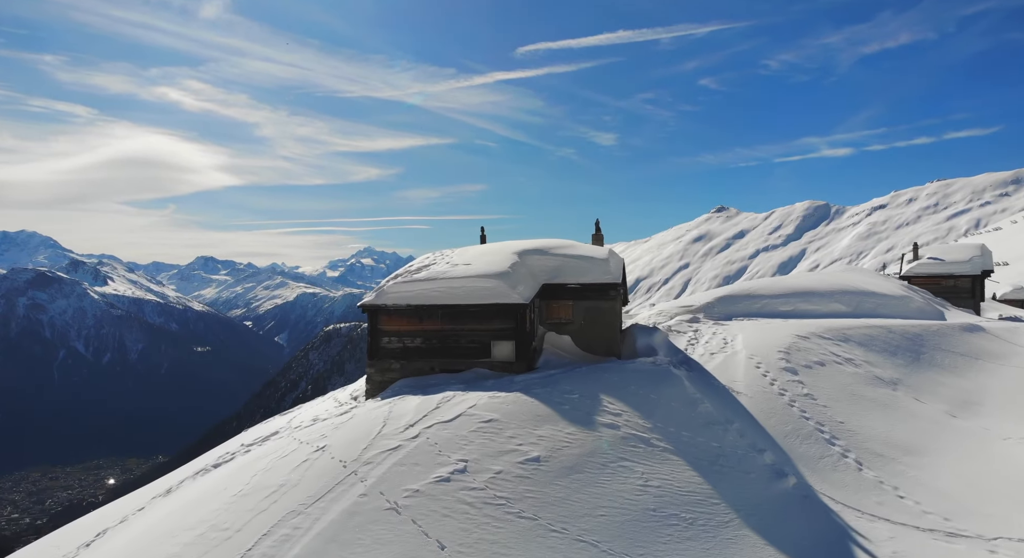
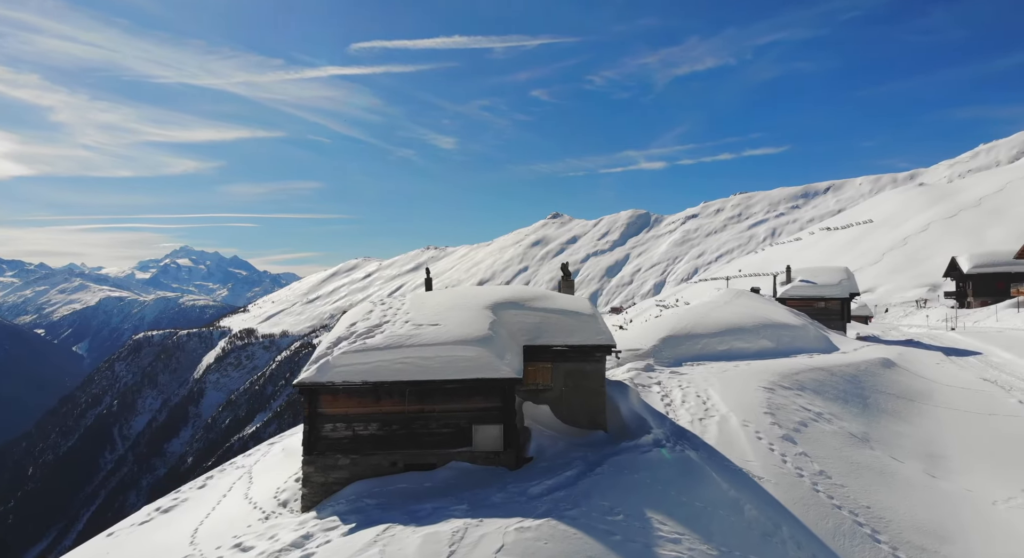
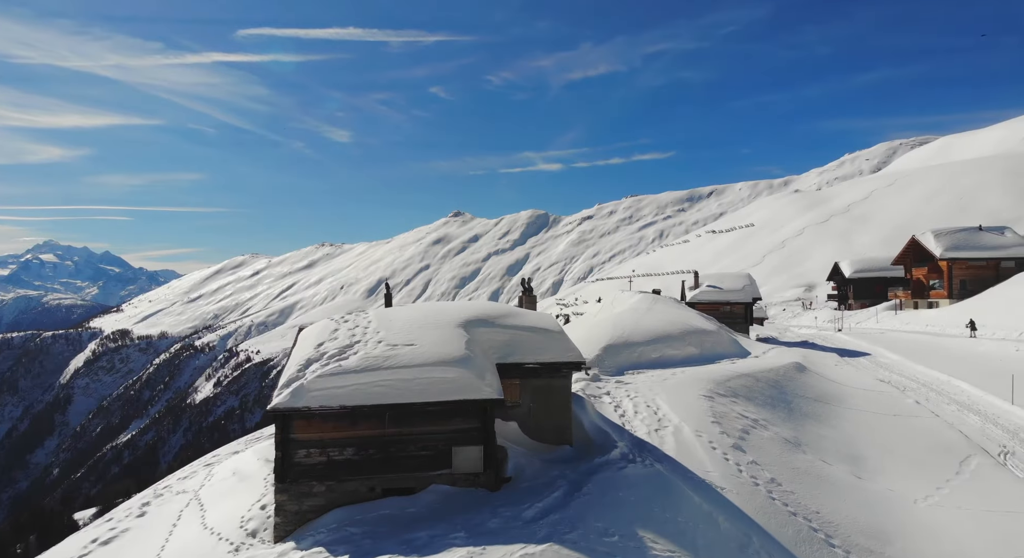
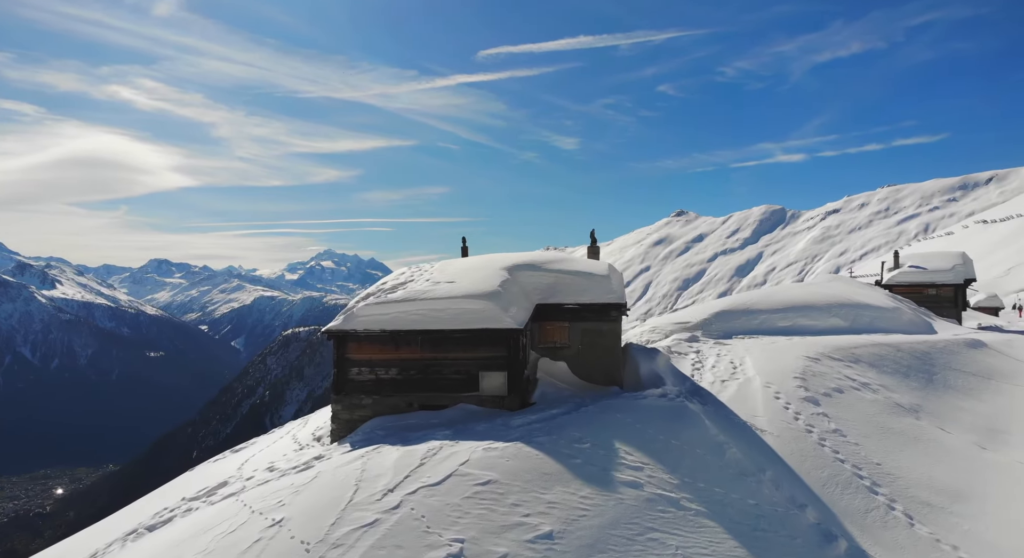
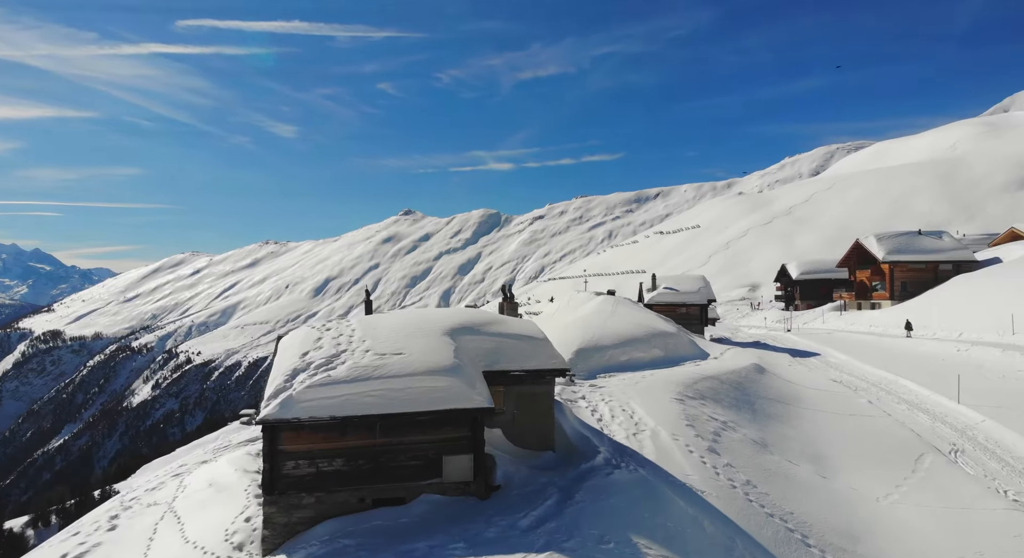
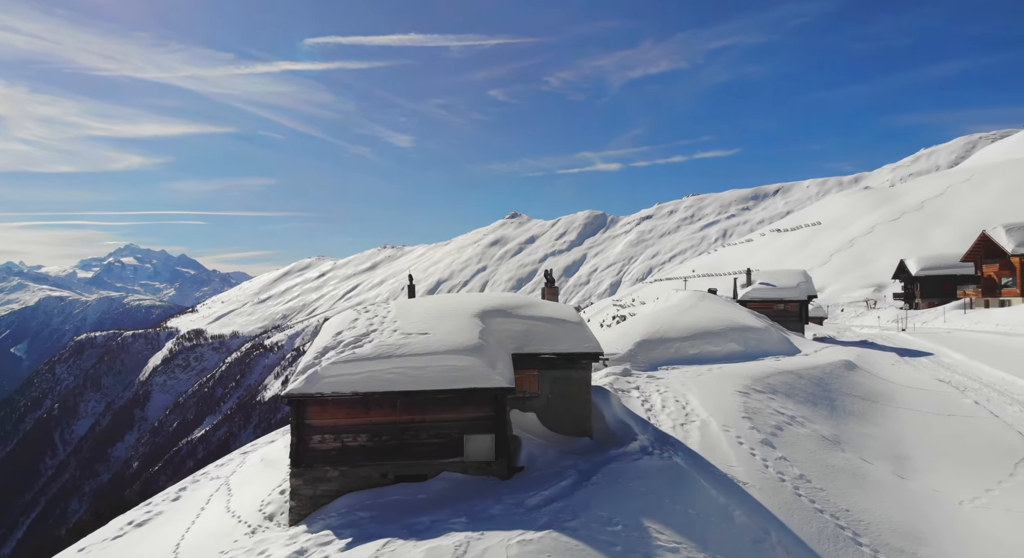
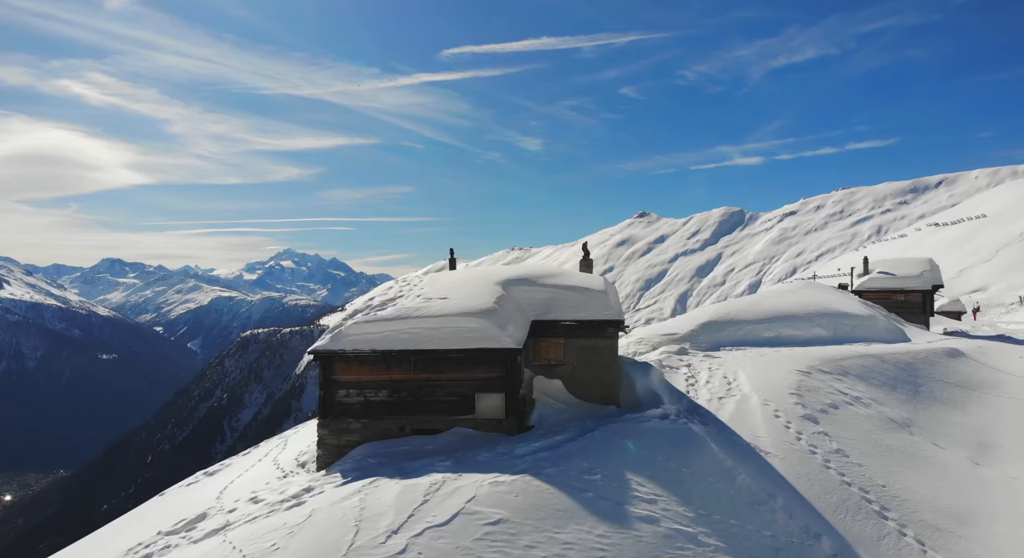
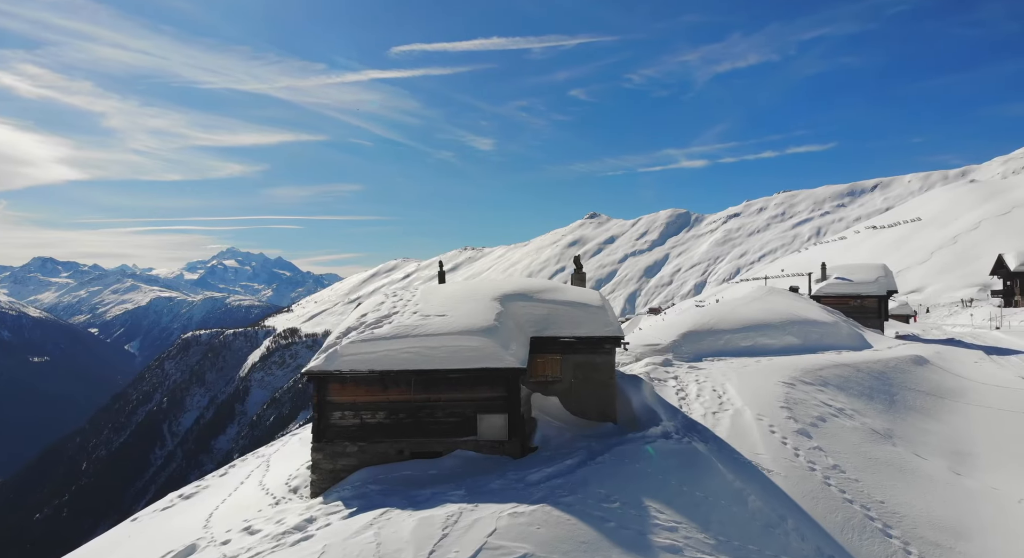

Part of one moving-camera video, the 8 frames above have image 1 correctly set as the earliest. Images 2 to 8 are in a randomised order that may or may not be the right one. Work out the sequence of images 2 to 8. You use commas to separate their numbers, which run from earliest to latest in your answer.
4, 7, 8, 2, 6, 3, 5
